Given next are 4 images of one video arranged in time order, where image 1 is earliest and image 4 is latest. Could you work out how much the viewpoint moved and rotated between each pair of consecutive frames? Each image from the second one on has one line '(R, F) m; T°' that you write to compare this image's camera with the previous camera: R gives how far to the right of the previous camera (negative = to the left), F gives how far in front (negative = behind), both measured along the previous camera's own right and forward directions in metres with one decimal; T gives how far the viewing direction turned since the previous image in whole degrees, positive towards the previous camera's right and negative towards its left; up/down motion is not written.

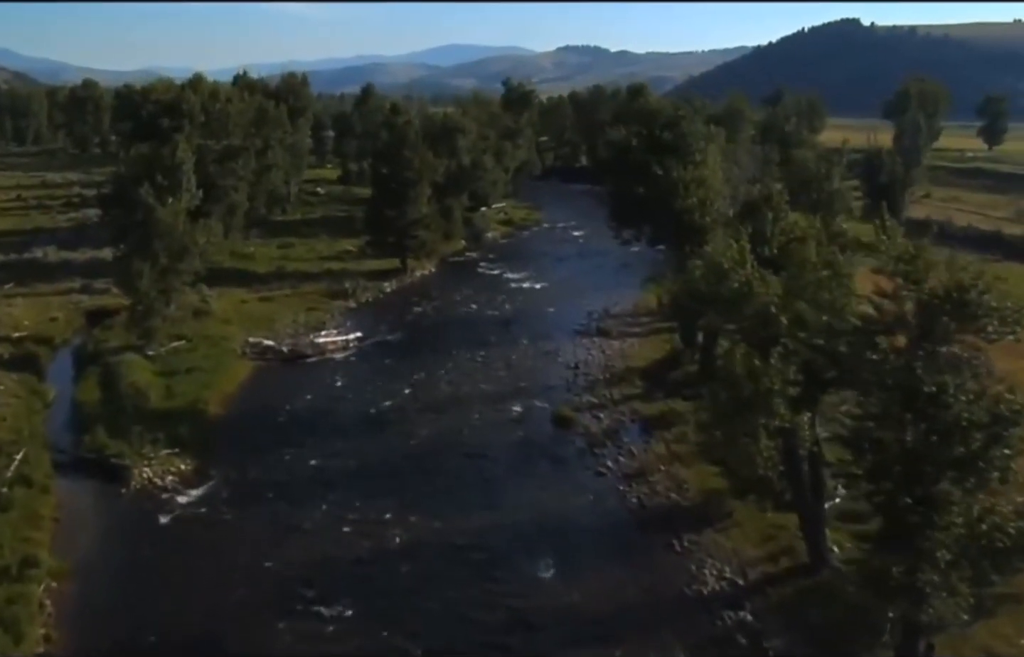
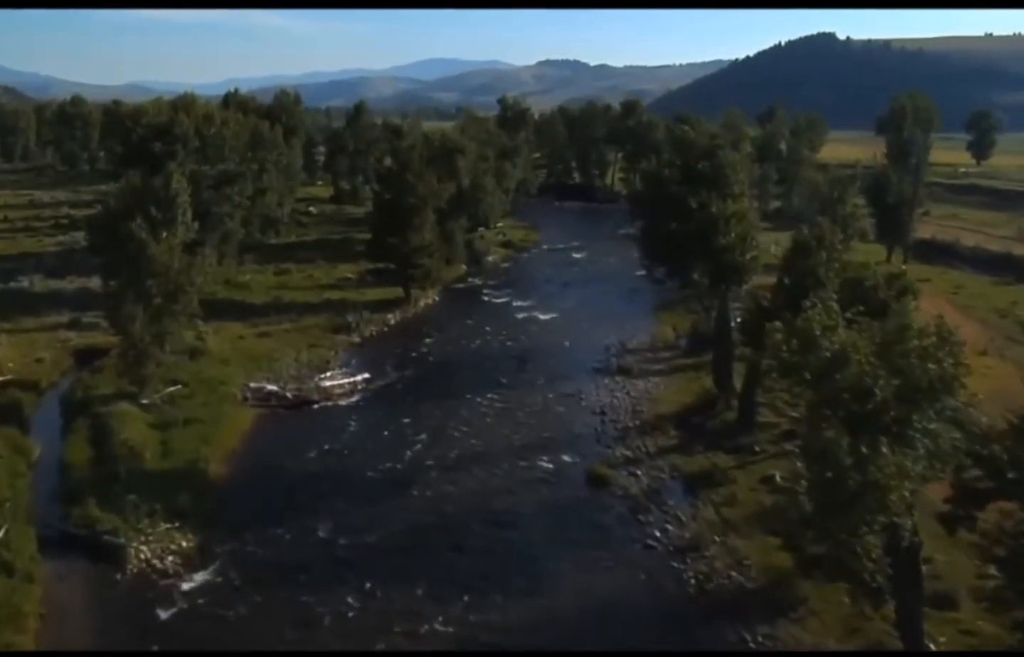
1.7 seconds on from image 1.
(-0.9, +2.0) m; +1°
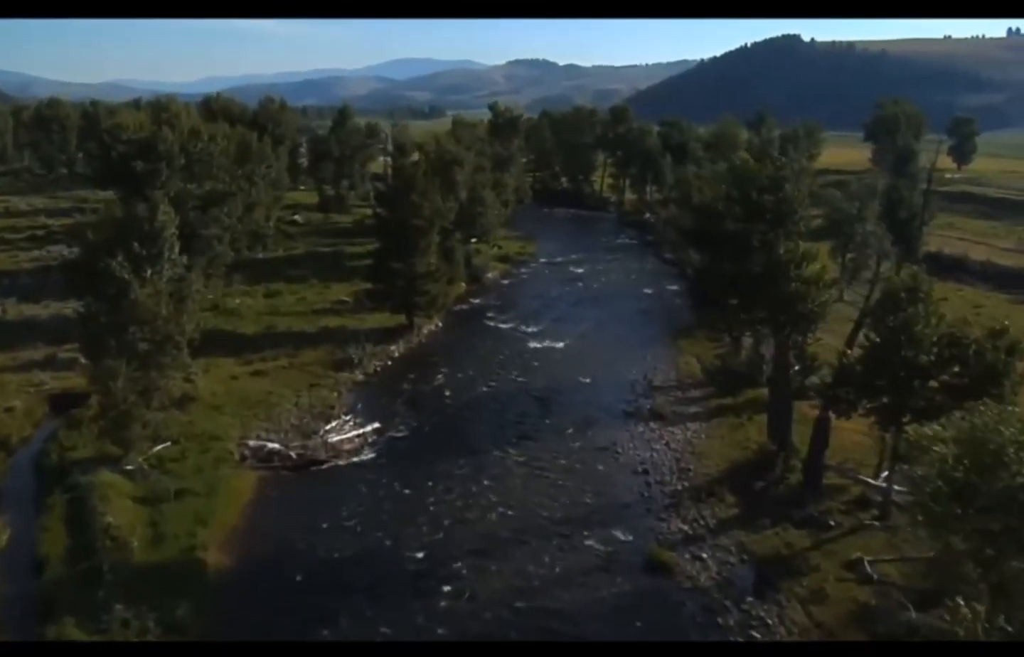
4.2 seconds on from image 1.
(-1.3, +3.0) m; +1°
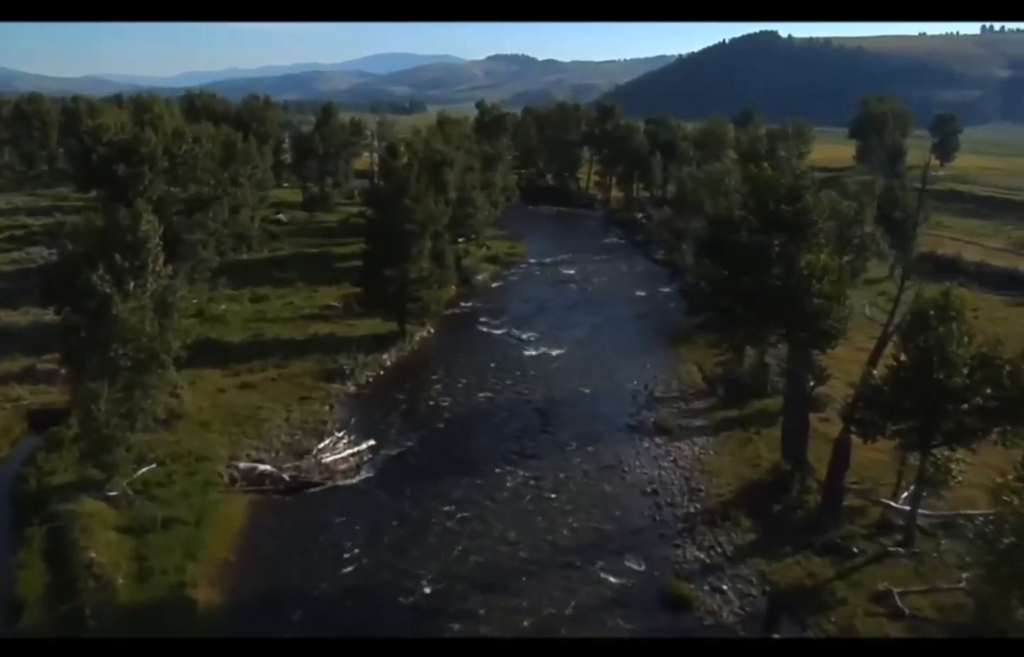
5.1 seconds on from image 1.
(-0.5, +1.1) m; +1°
